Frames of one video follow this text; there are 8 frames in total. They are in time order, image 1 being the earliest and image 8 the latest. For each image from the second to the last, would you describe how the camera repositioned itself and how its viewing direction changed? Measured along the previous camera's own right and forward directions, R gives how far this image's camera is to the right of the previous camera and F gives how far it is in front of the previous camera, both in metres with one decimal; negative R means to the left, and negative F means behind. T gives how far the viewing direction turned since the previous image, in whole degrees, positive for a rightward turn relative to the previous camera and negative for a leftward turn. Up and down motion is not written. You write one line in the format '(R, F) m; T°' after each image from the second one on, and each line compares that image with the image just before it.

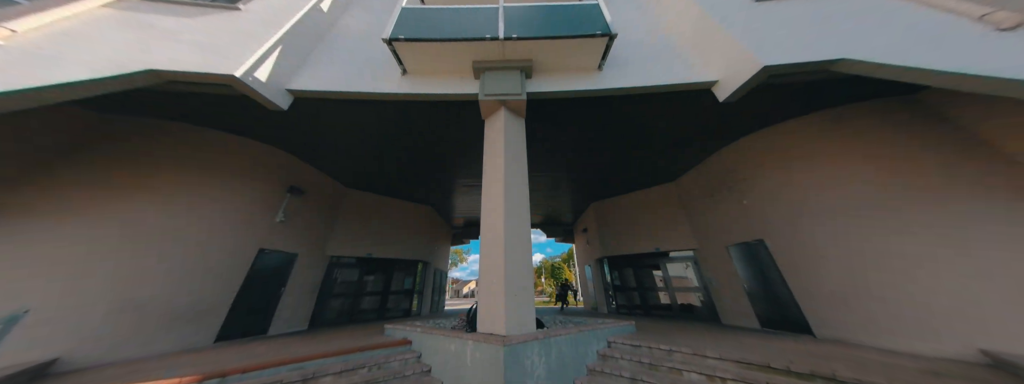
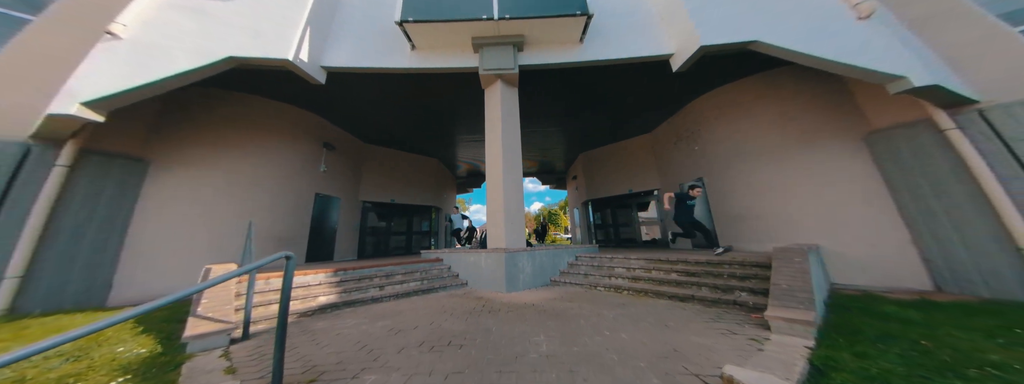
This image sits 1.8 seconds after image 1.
(+0.1, -1.4) m; 0°
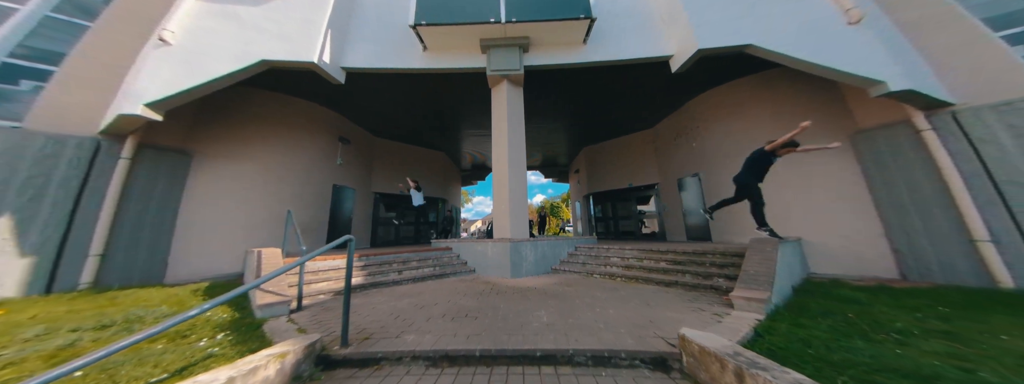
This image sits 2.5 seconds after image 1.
(0.0, -0.4) m; -1°
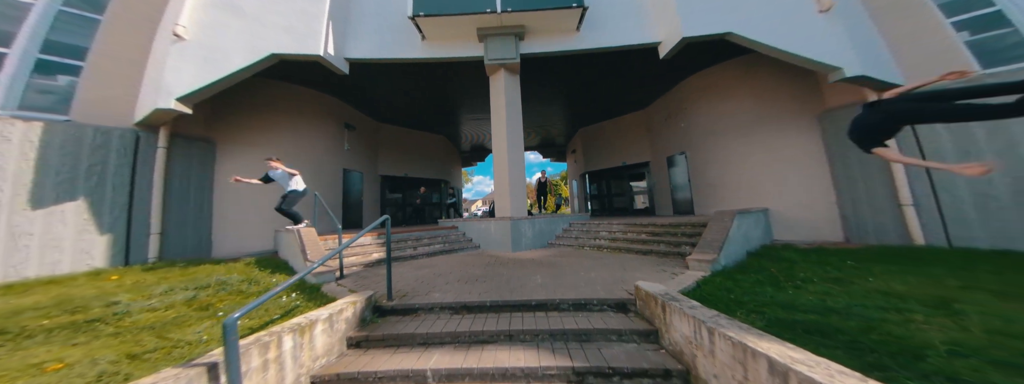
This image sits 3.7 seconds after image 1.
(0.0, -0.6) m; 0°
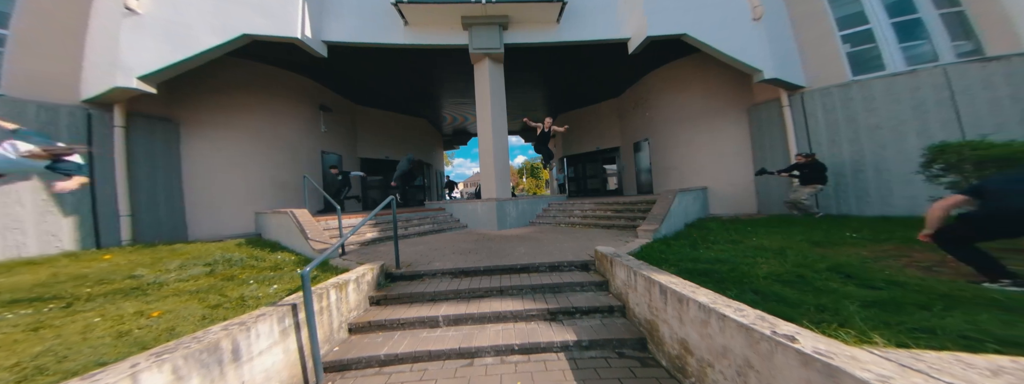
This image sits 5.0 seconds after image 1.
(-0.1, -0.6) m; +5°
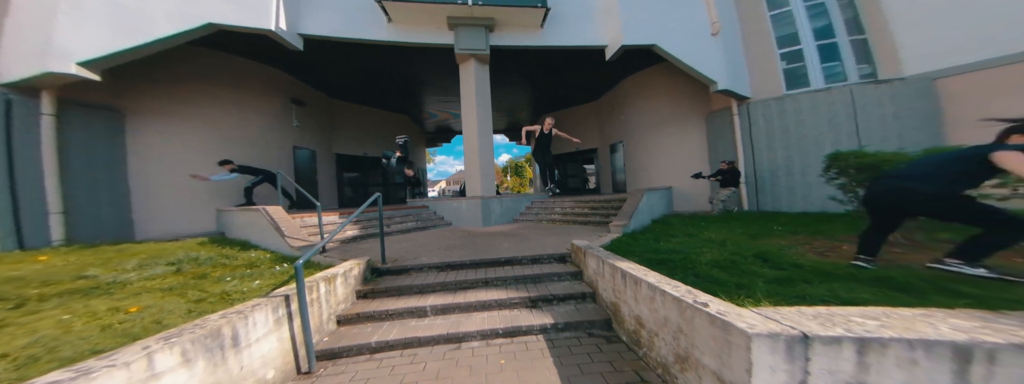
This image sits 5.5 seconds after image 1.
(0.0, -0.2) m; +5°
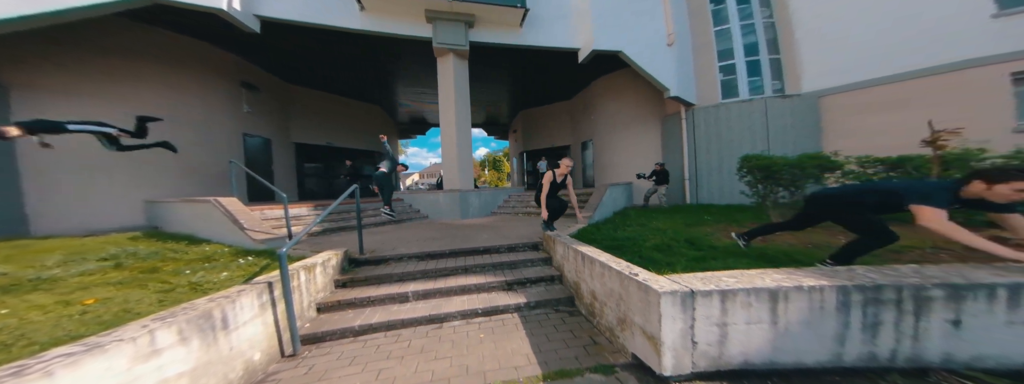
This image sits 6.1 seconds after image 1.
(-0.1, -0.2) m; +7°
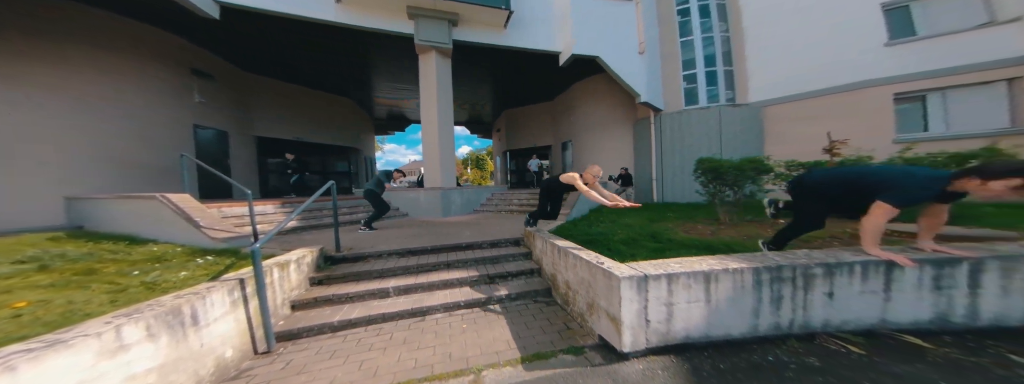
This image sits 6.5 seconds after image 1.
(0.0, -0.1) m; +5°
